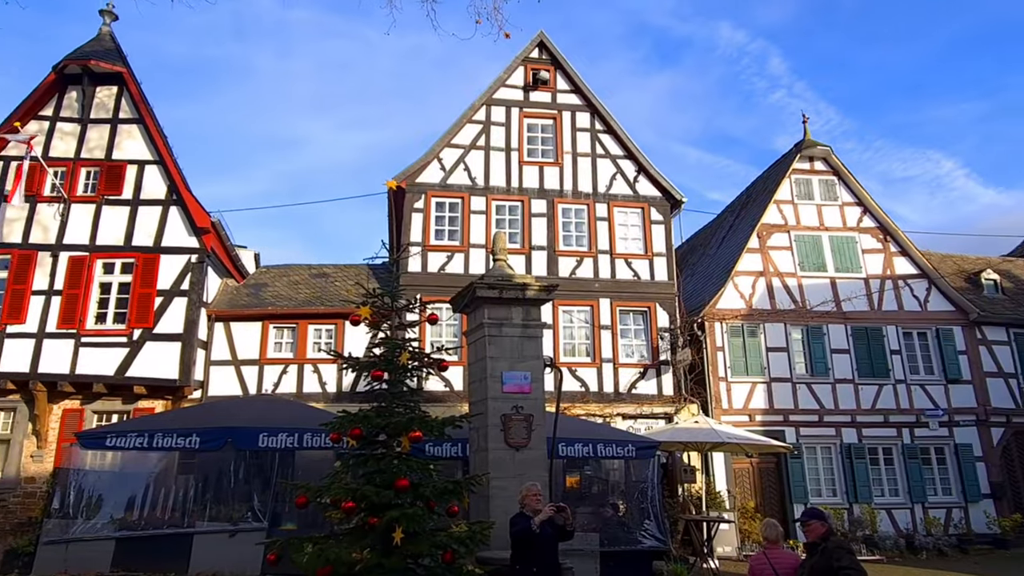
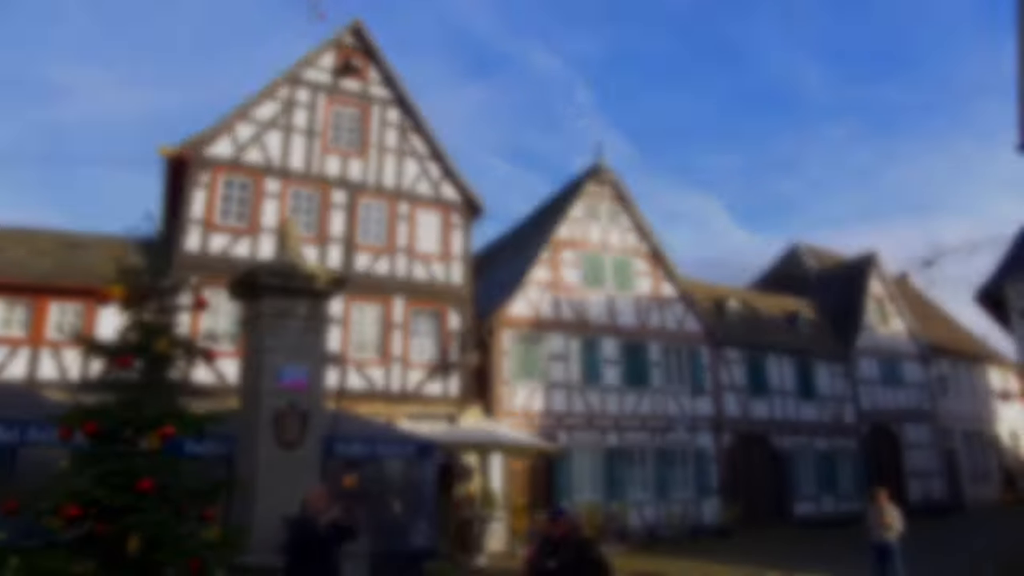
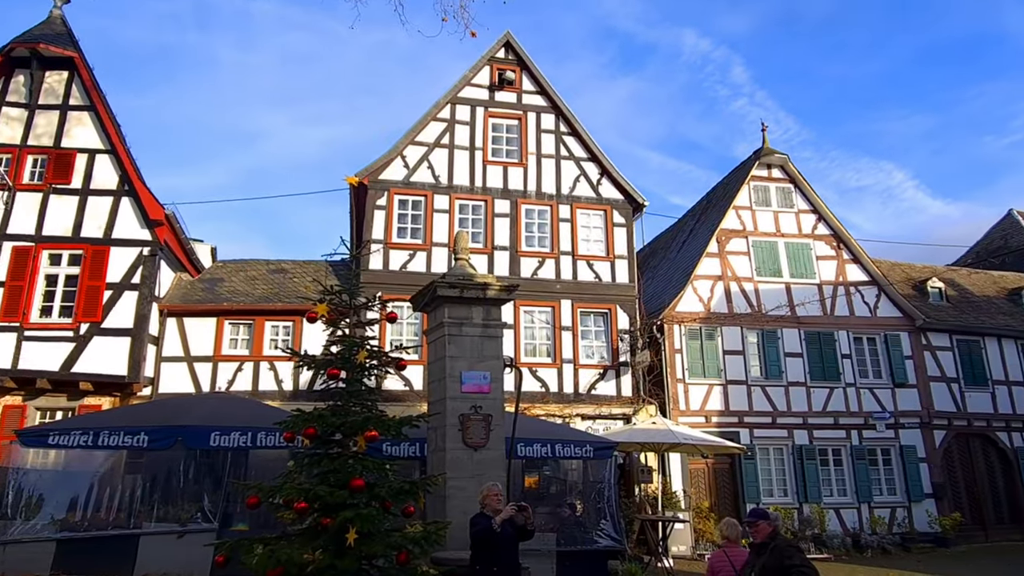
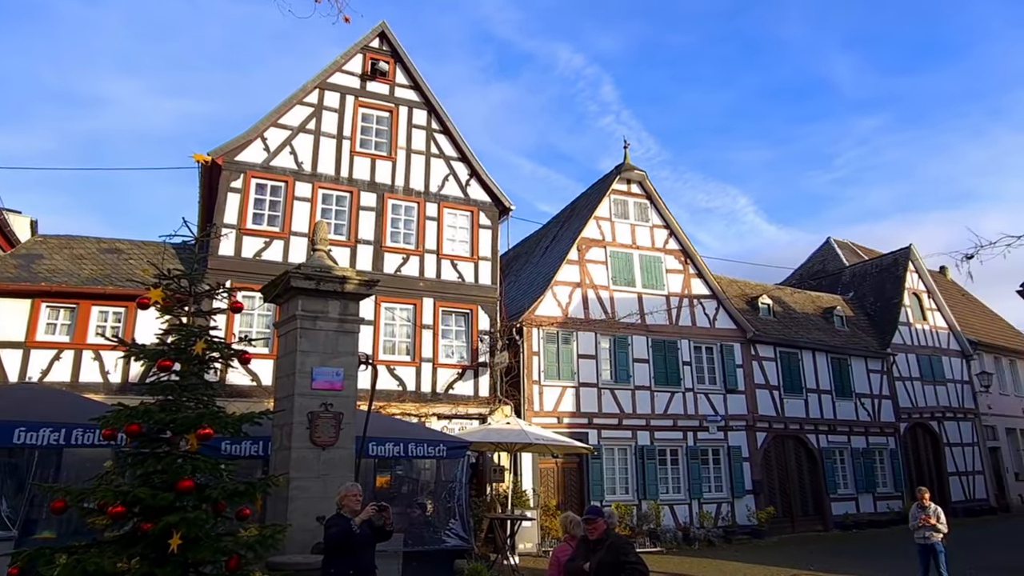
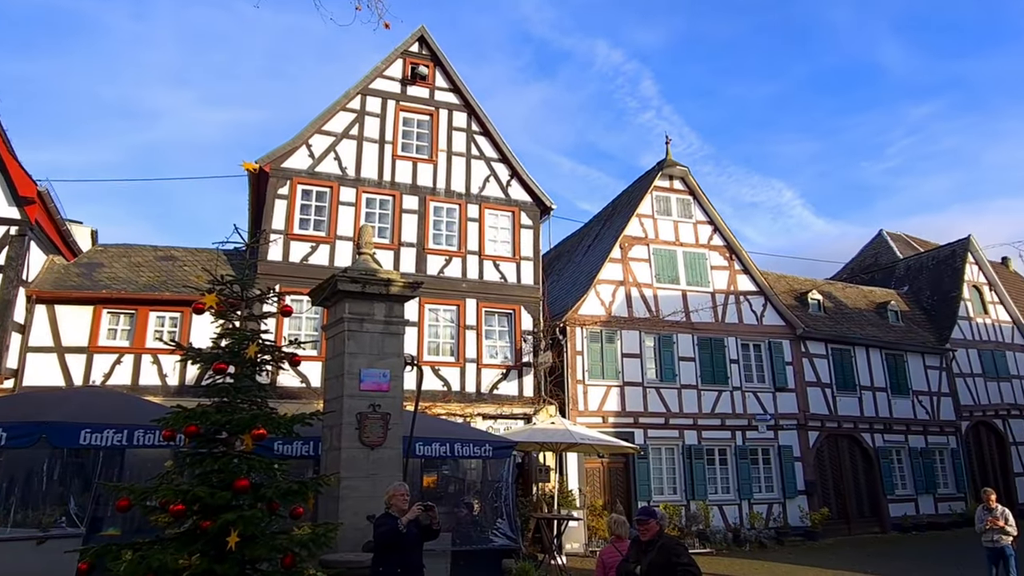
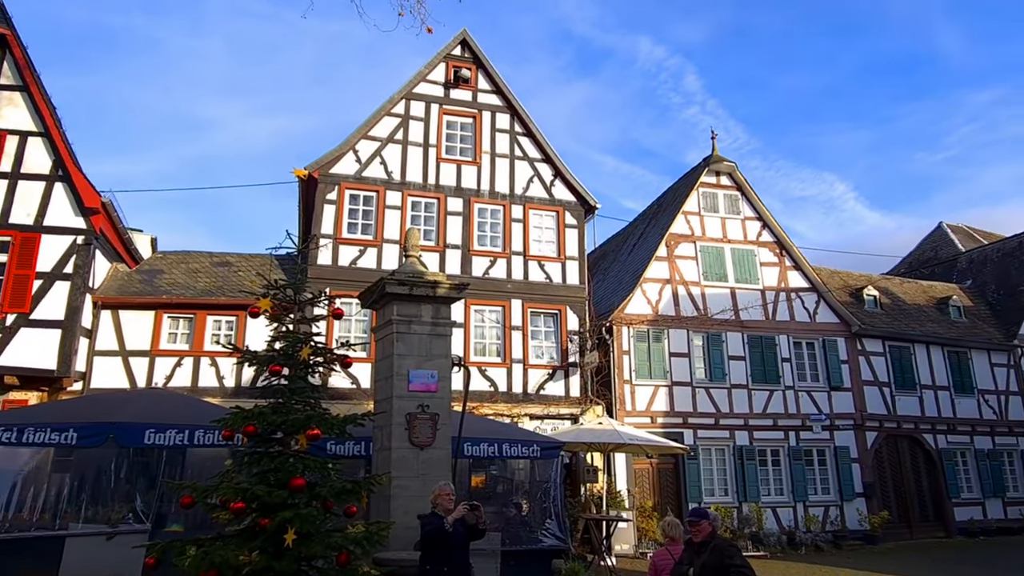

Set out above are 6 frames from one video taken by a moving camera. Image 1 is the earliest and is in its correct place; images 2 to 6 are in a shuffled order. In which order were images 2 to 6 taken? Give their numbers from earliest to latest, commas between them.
3, 6, 5, 4, 2
